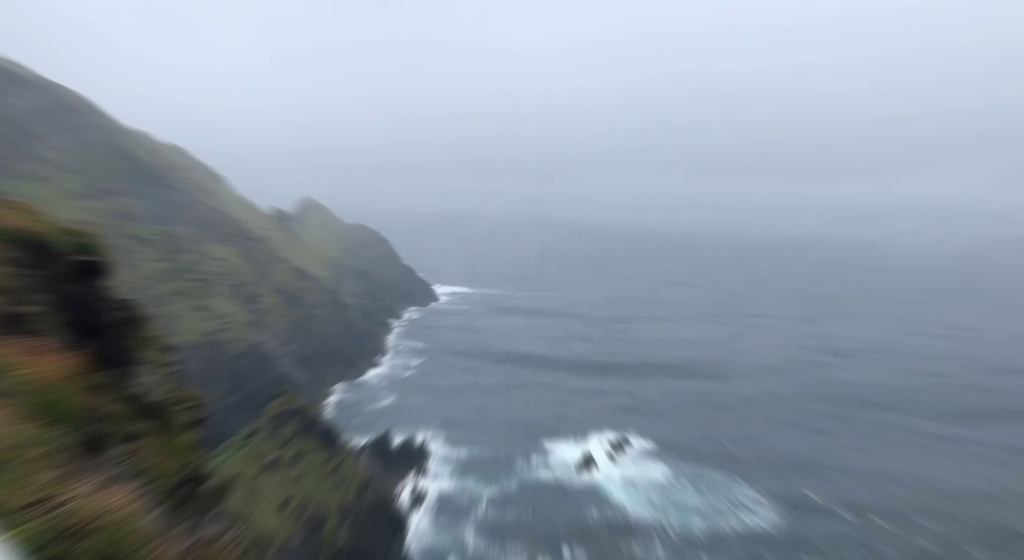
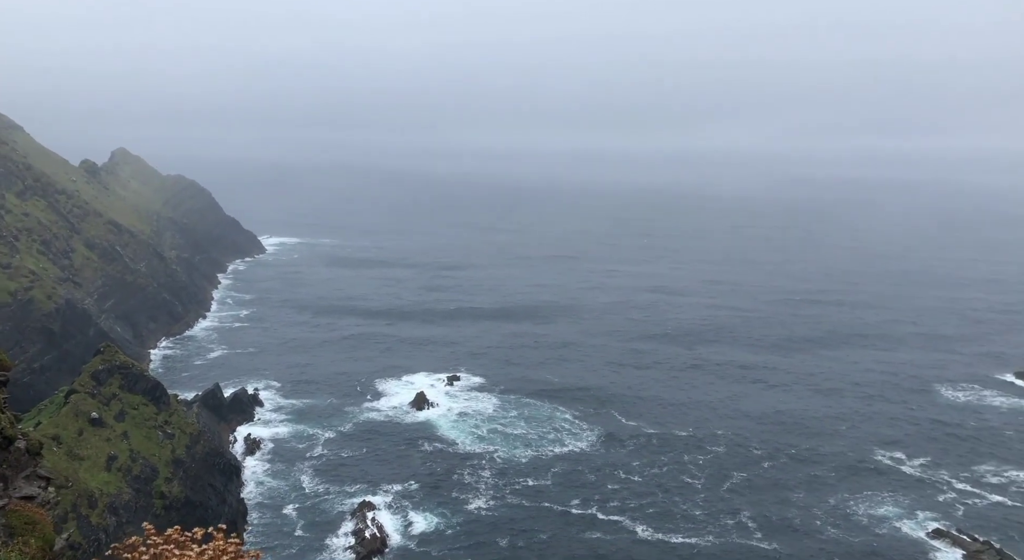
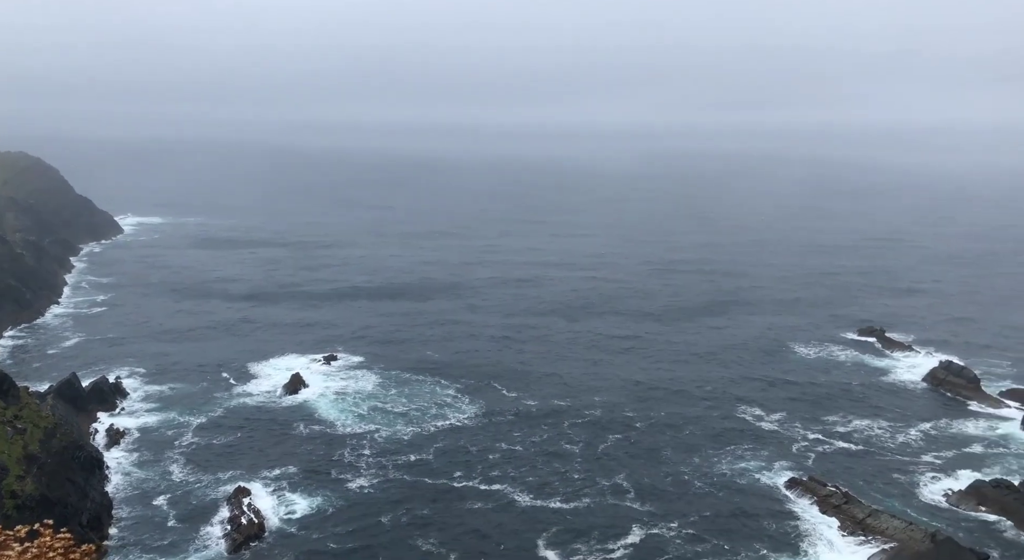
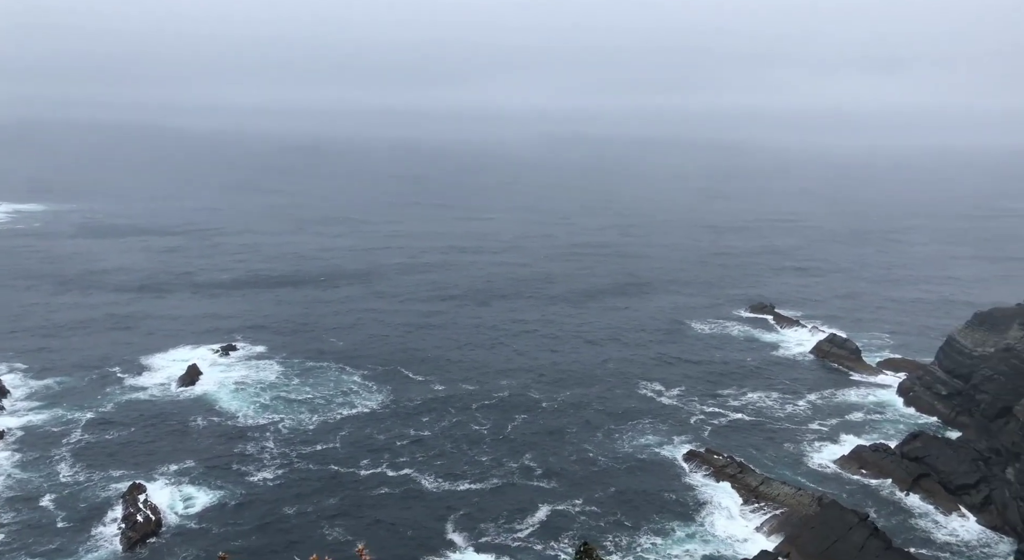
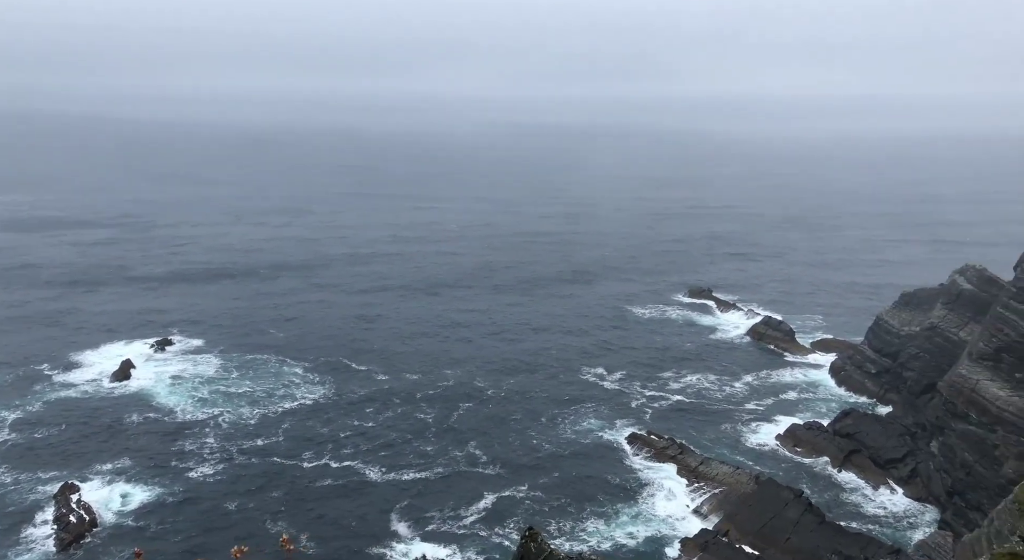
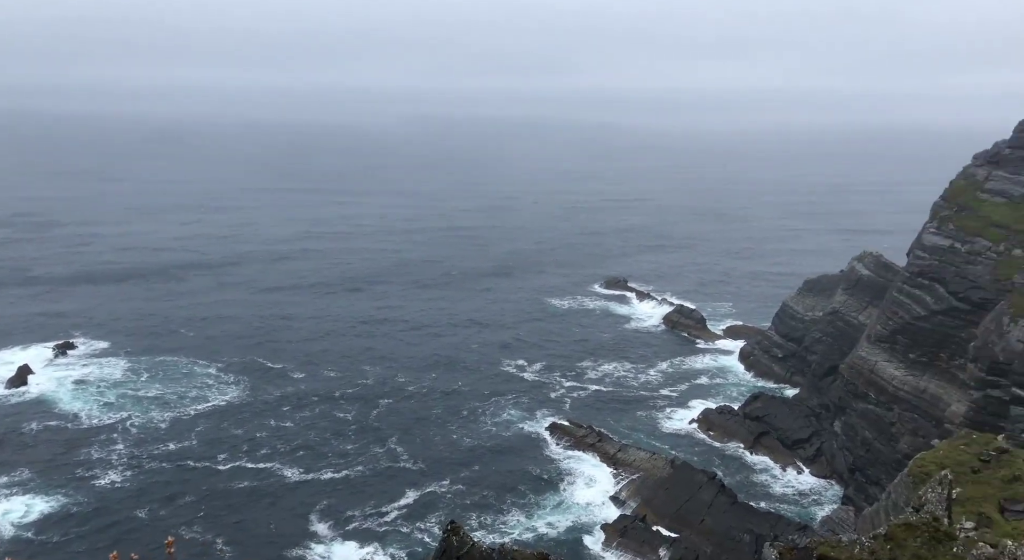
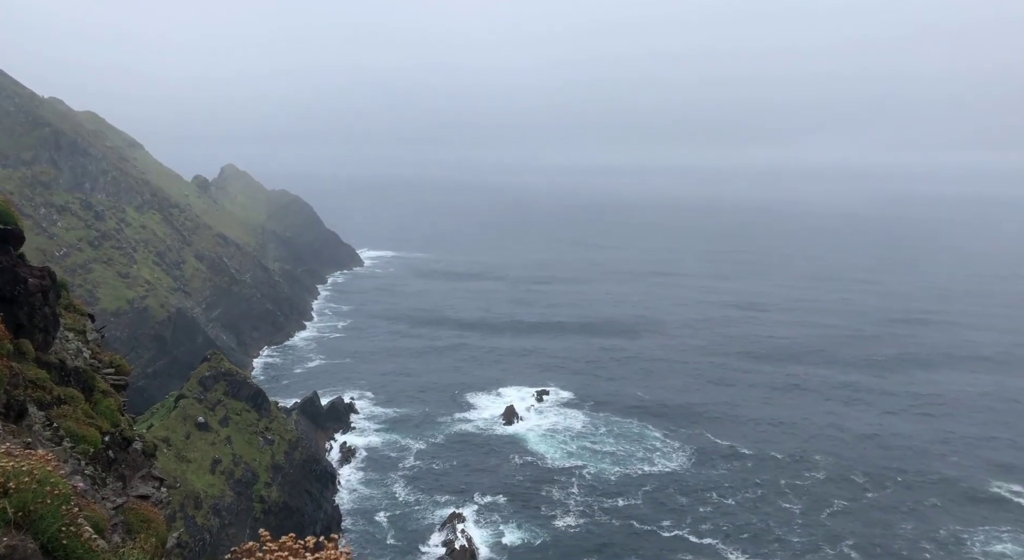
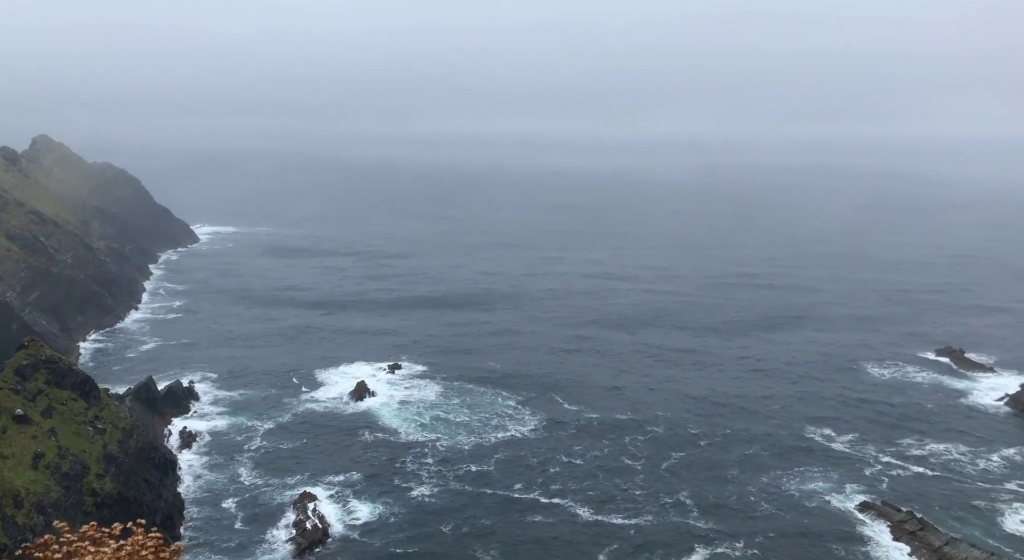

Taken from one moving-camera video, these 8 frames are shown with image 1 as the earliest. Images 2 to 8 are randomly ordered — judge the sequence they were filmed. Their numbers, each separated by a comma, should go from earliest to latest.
7, 2, 8, 3, 4, 5, 6
